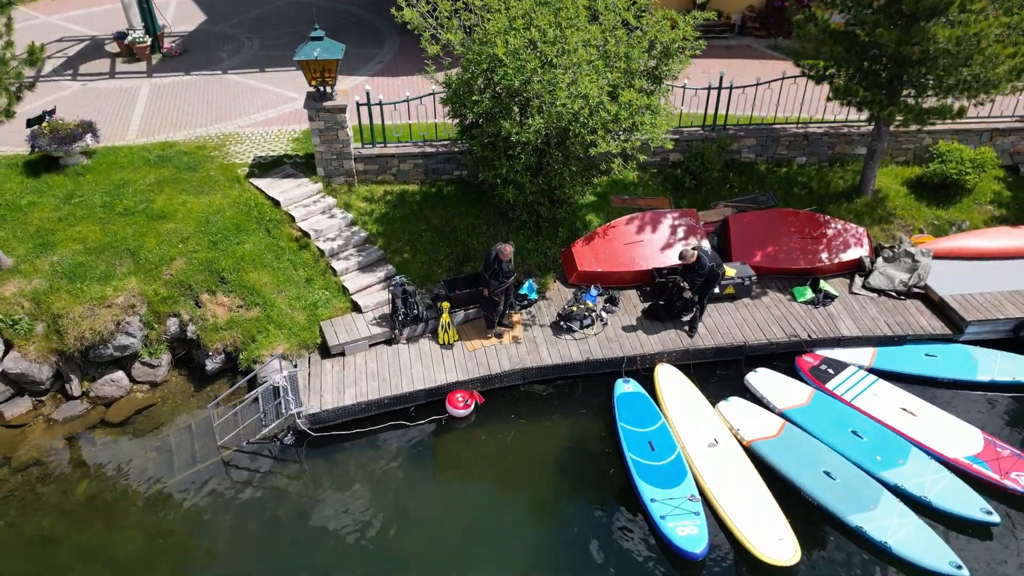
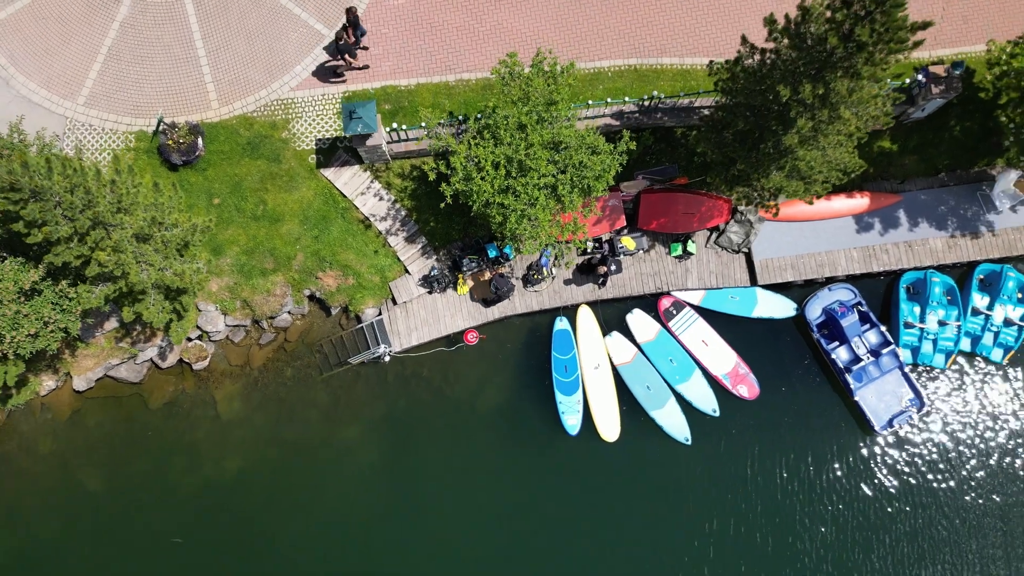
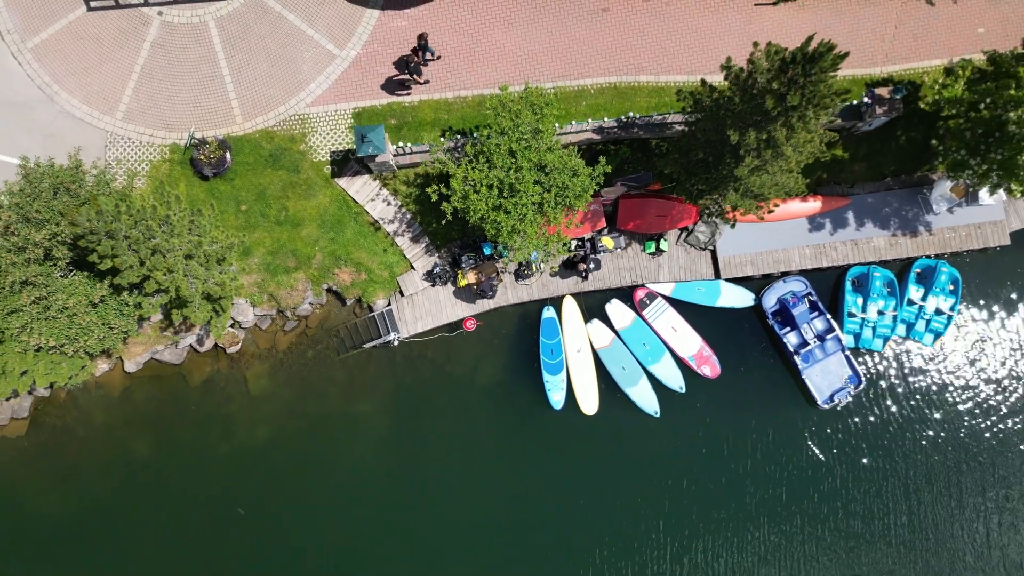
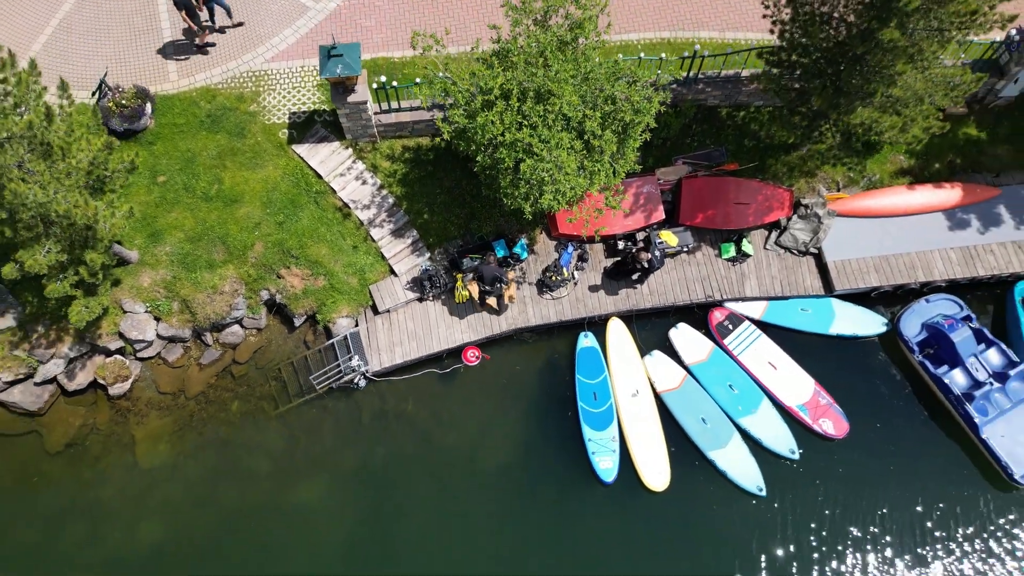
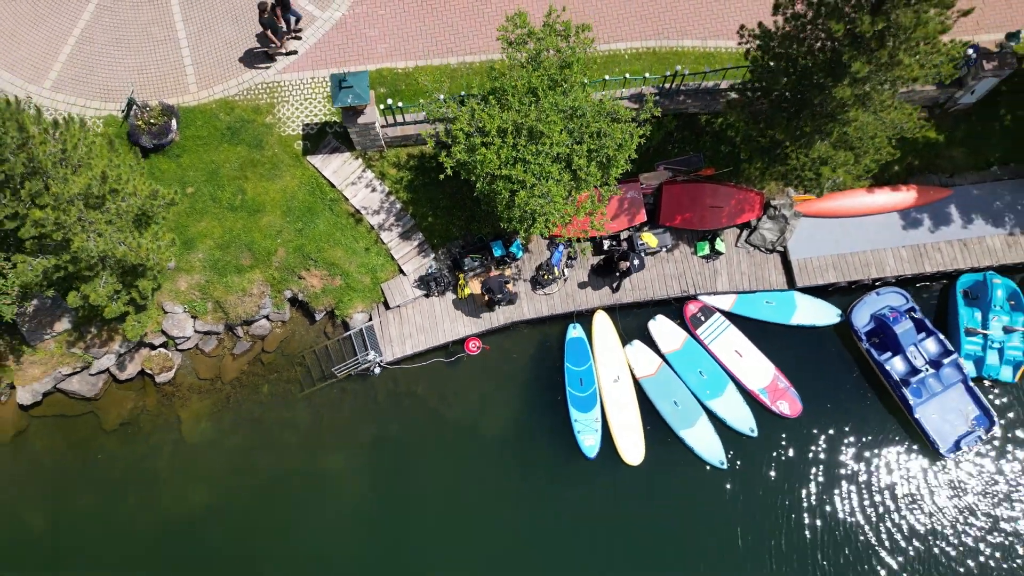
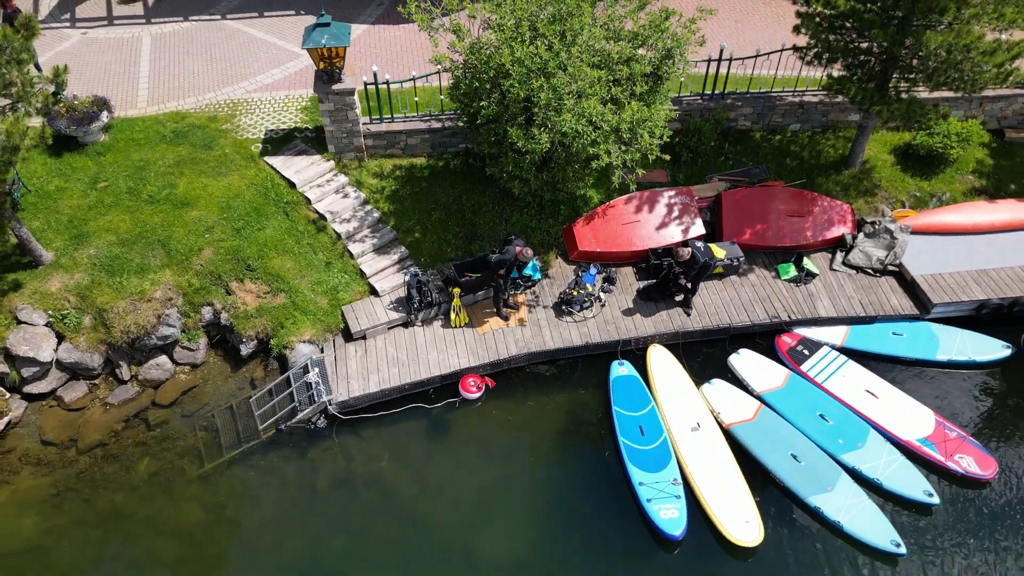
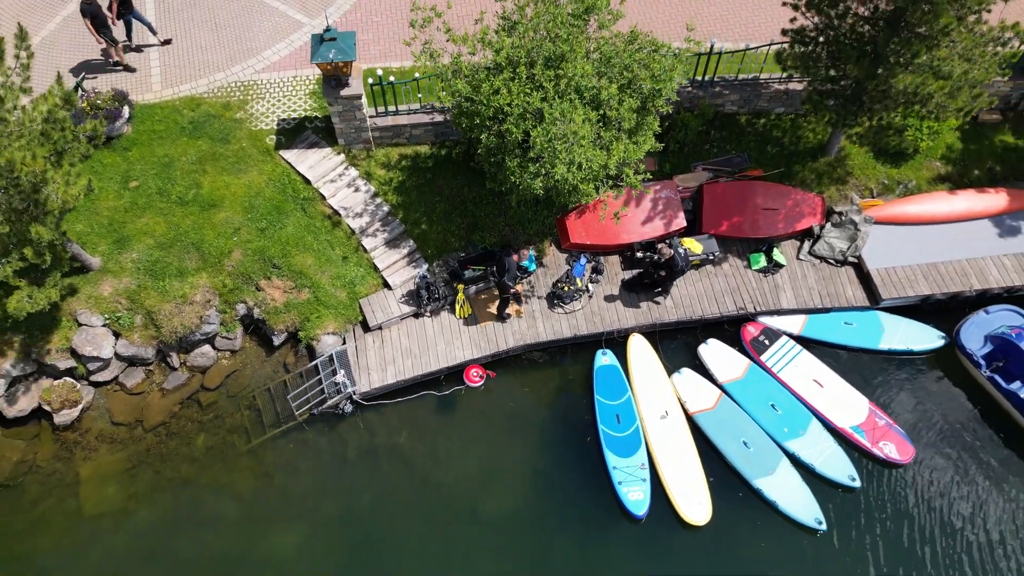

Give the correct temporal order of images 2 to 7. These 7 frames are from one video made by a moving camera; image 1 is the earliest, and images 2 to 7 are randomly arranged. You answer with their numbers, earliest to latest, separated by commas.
6, 7, 4, 5, 2, 3
